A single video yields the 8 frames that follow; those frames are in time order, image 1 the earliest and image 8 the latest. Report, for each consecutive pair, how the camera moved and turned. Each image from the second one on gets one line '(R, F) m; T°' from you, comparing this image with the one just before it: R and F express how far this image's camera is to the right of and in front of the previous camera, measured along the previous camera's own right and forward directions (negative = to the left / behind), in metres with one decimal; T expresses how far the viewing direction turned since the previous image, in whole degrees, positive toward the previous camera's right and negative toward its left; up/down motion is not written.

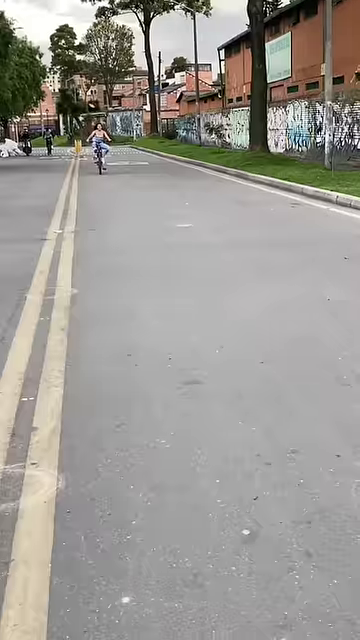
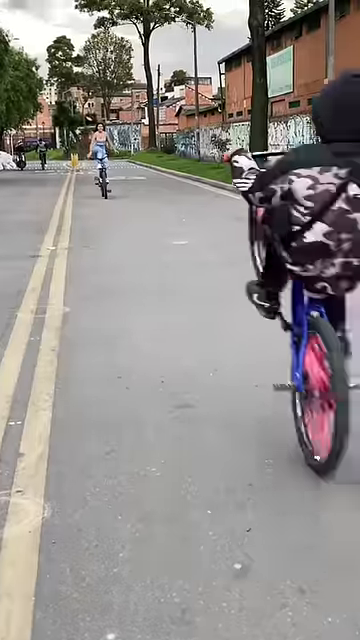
(+0.1, +0.2) m; 0°
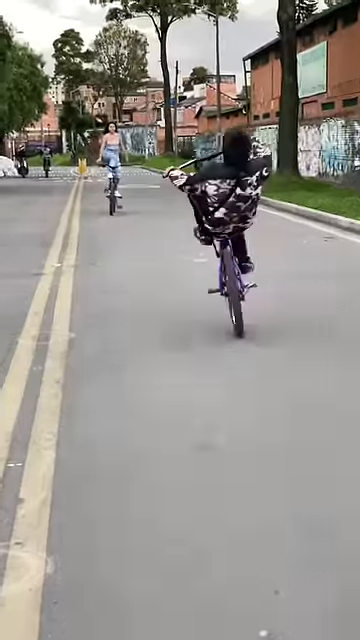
(0.0, +0.6) m; -1°
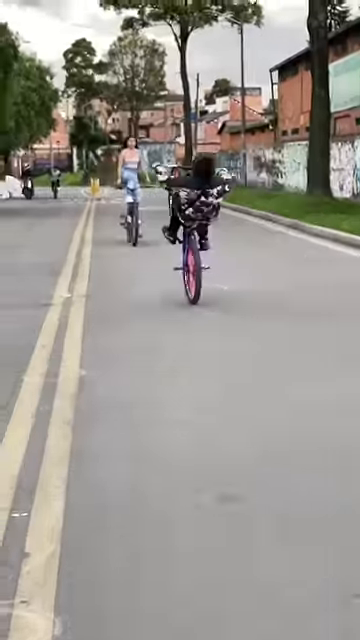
(0.0, +0.5) m; -1°
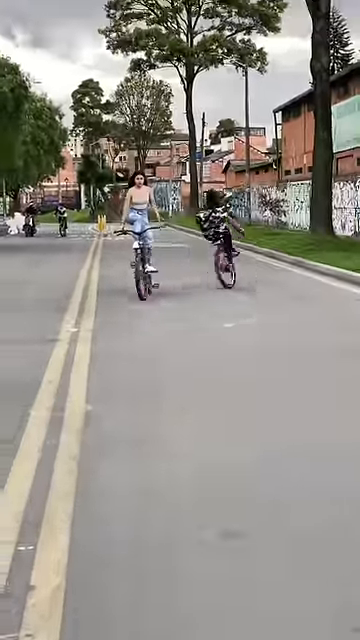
(0.0, -0.1) m; 0°
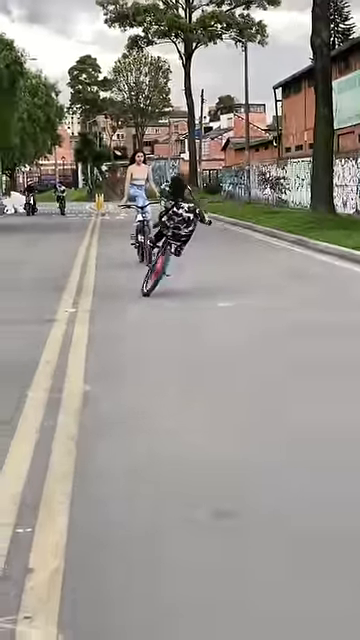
(0.0, +0.1) m; 0°
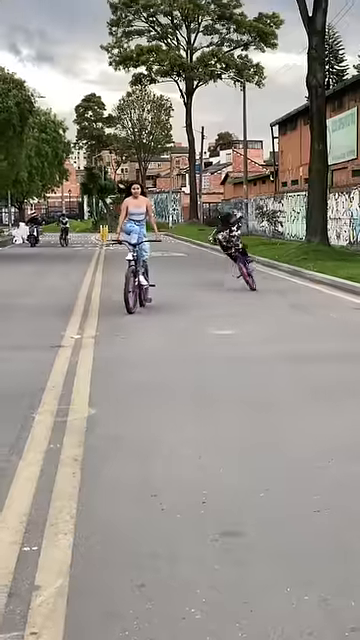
(0.0, -0.2) m; 0°
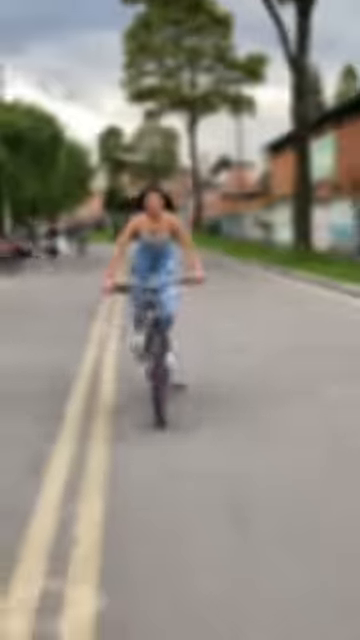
(-0.1, -1.1) m; 0°
